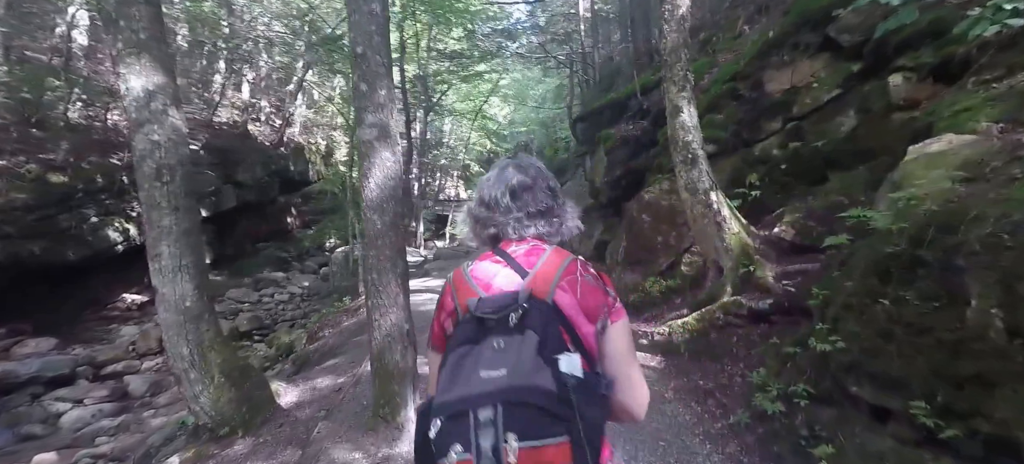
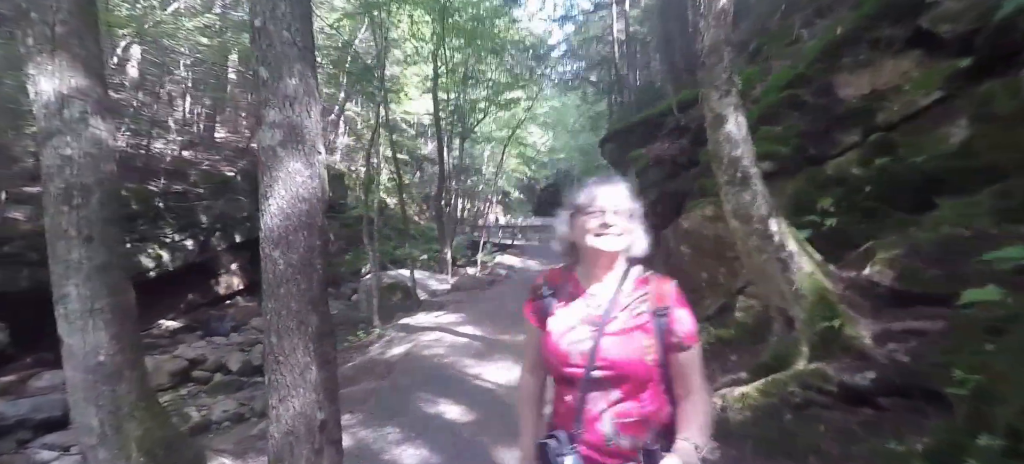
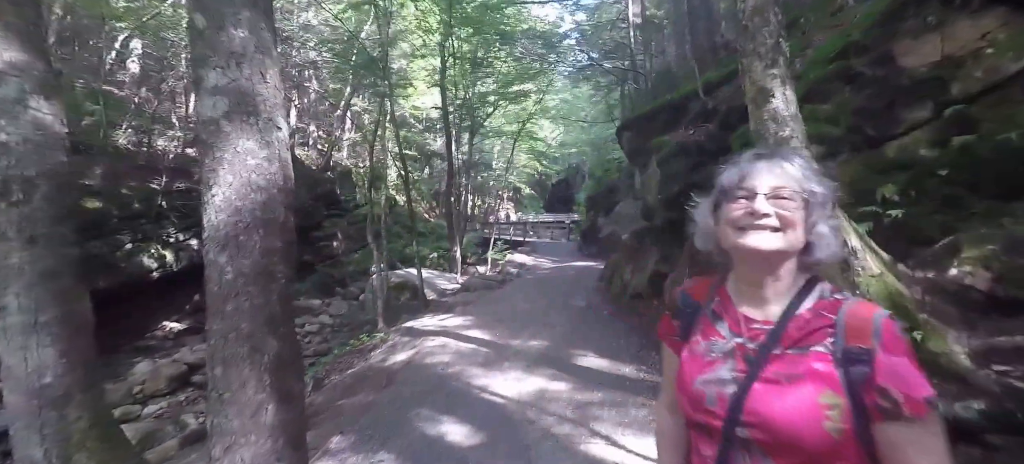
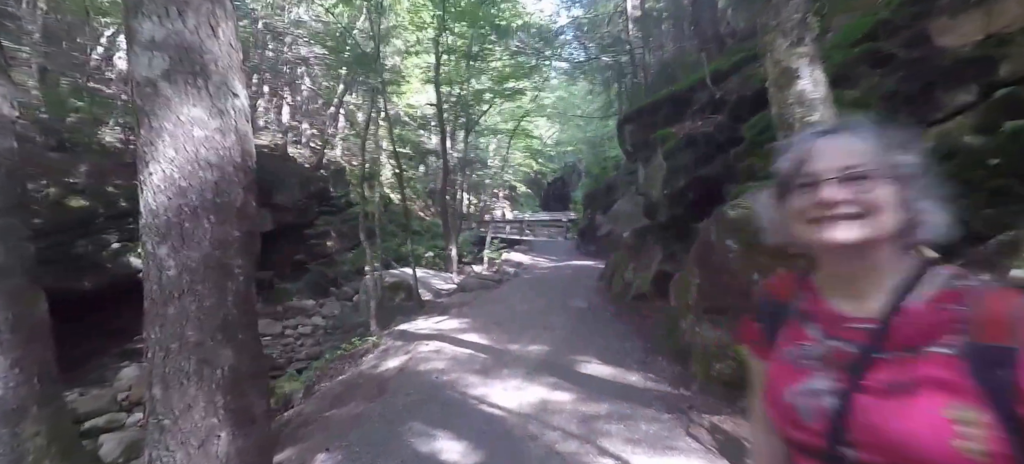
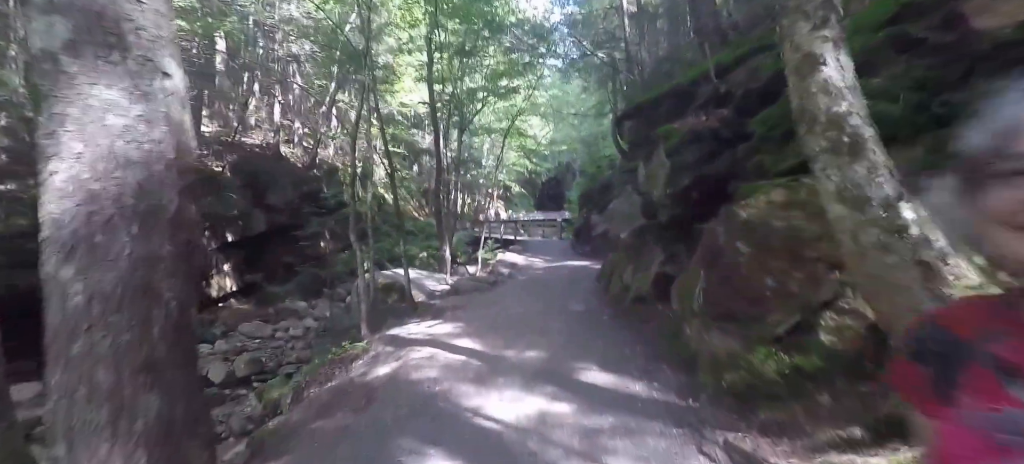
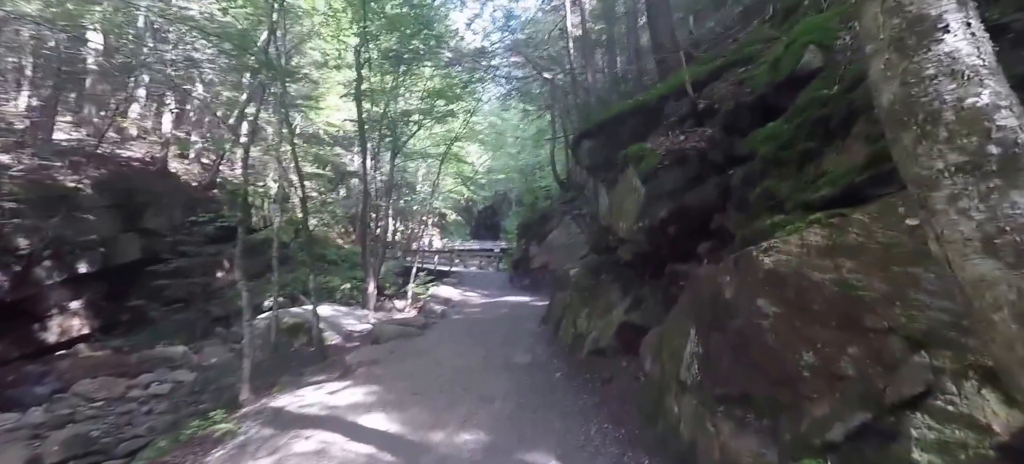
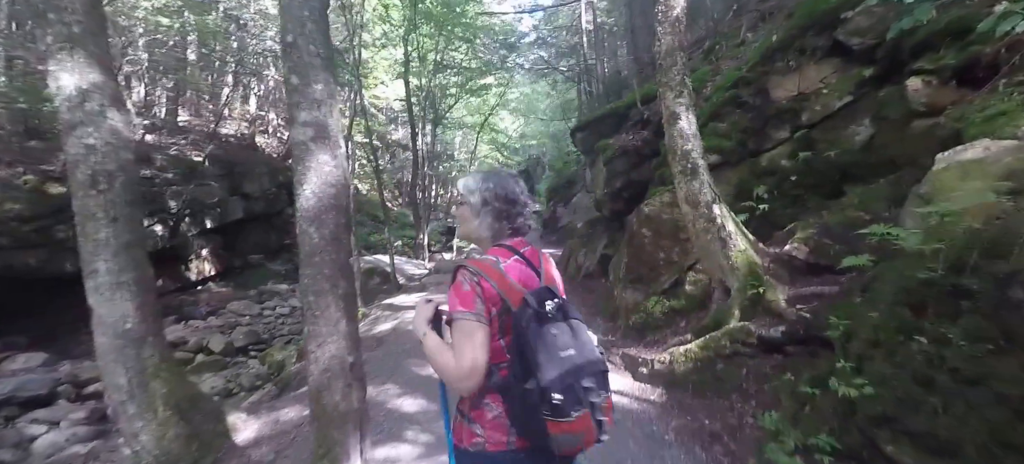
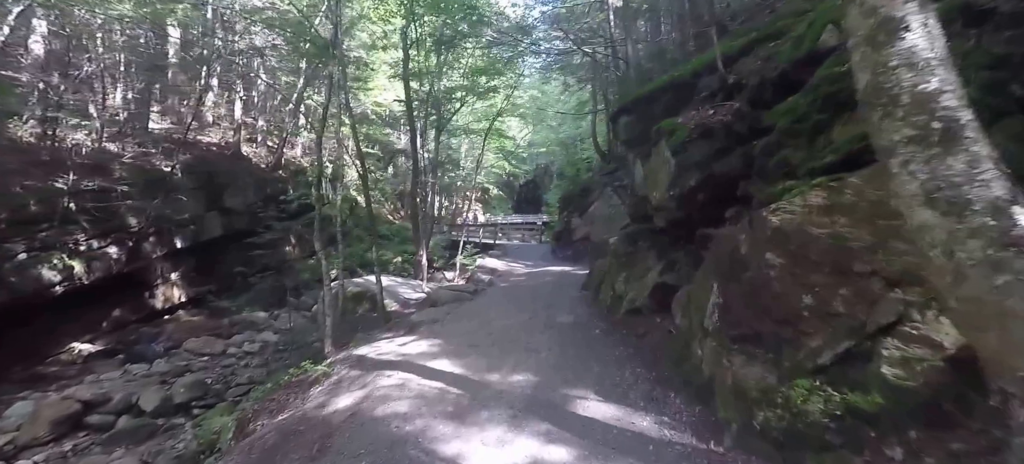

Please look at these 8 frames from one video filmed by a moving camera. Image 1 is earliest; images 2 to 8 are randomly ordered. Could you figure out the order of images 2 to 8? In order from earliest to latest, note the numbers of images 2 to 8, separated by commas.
7, 2, 3, 4, 5, 8, 6
